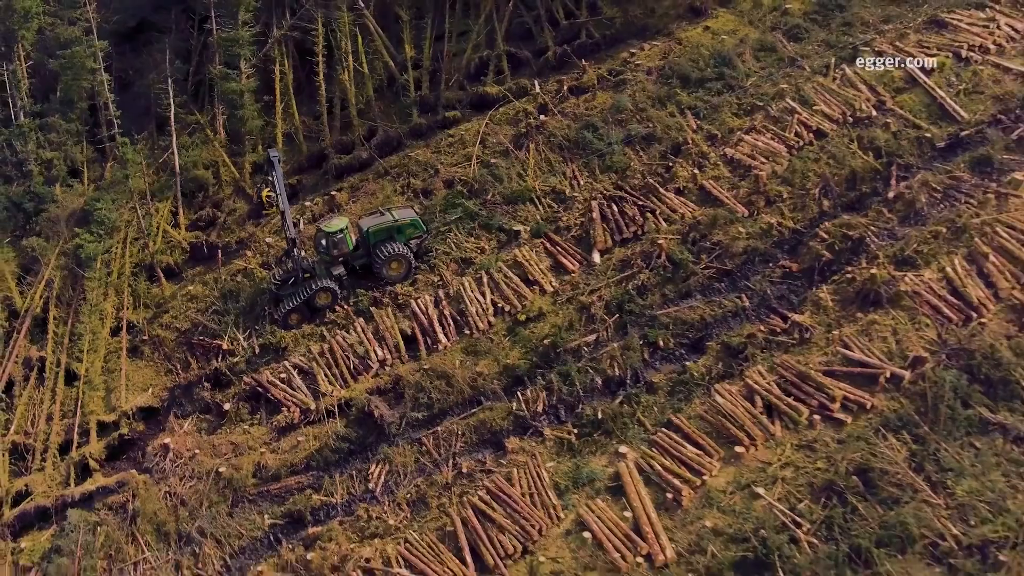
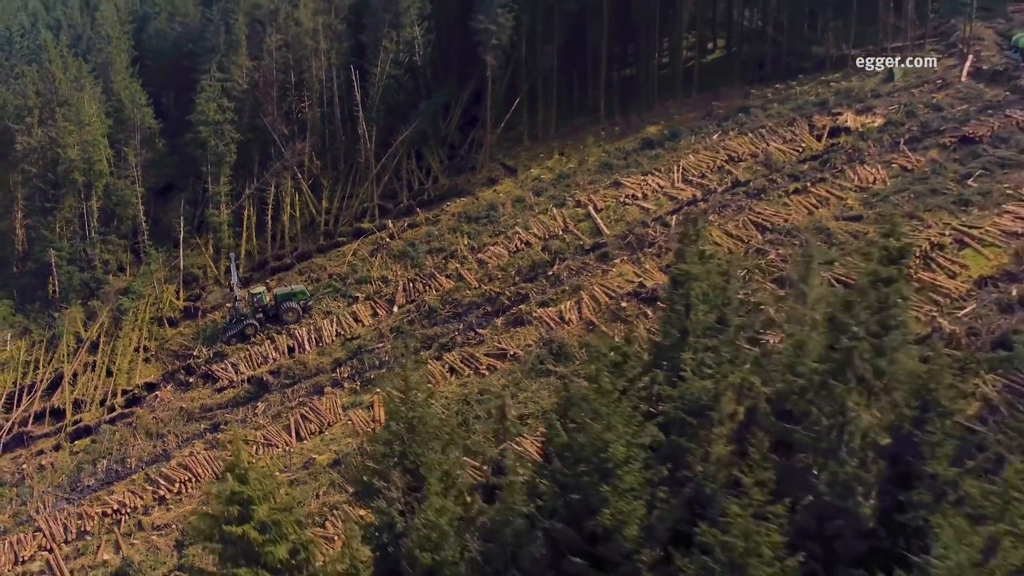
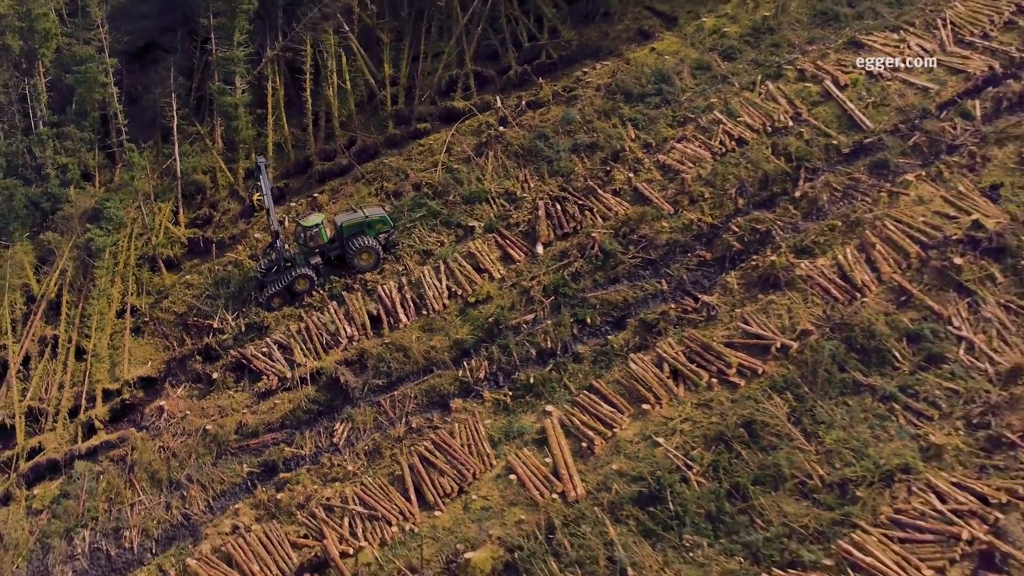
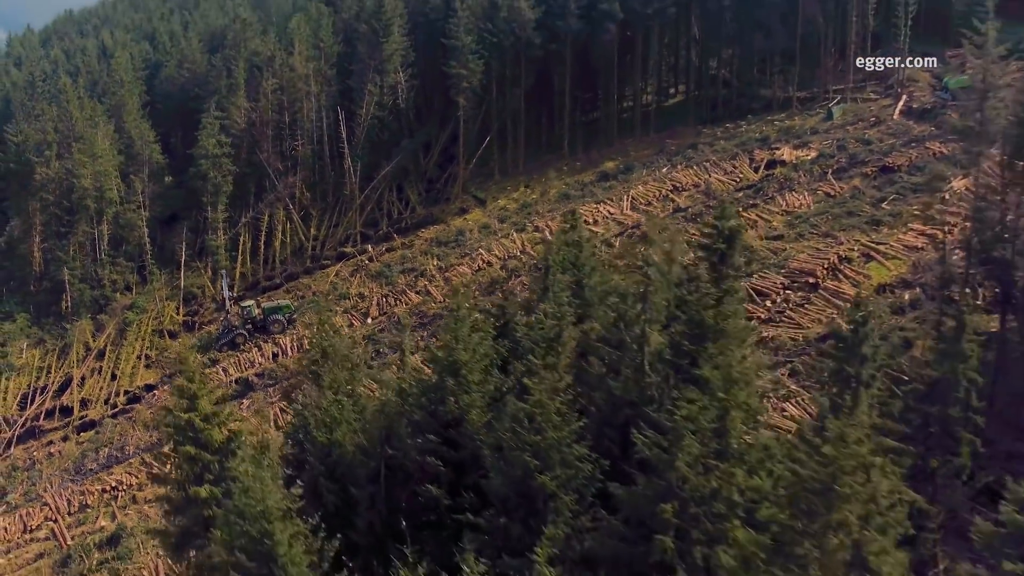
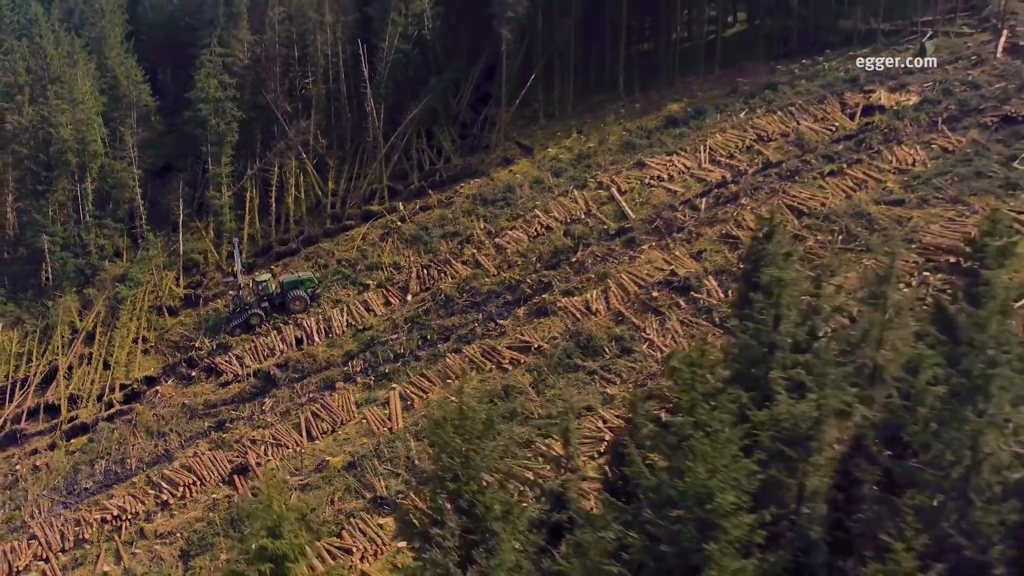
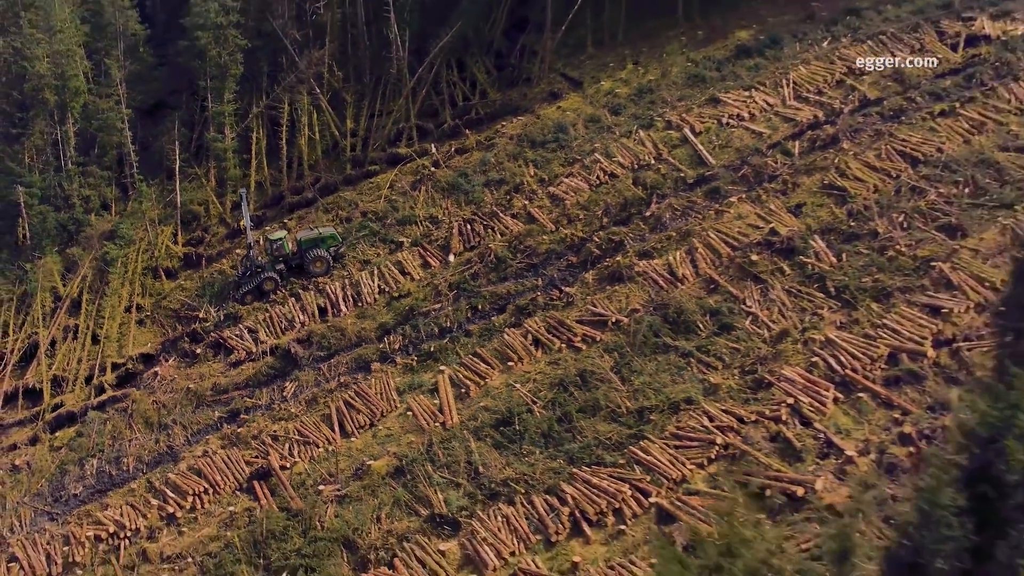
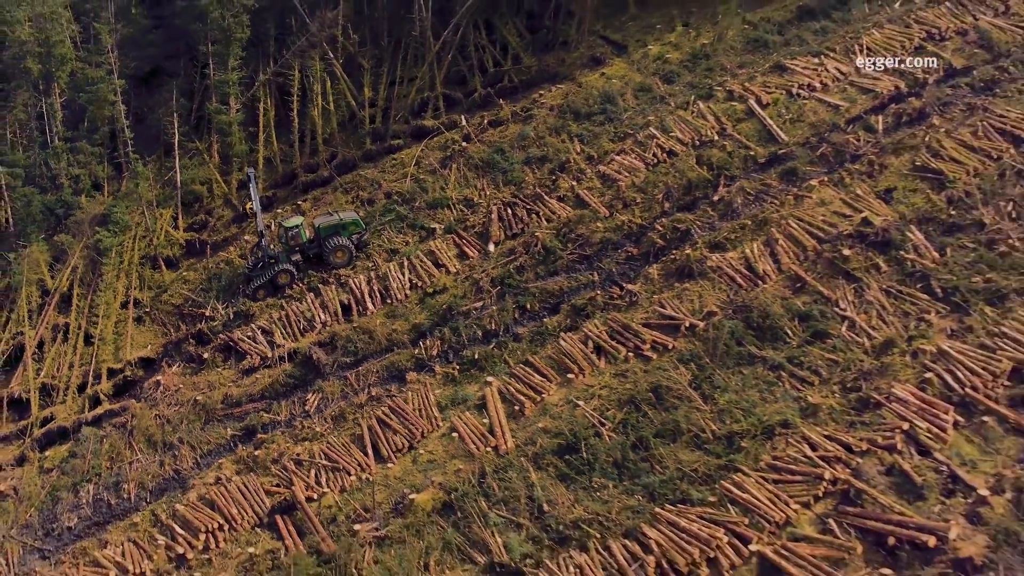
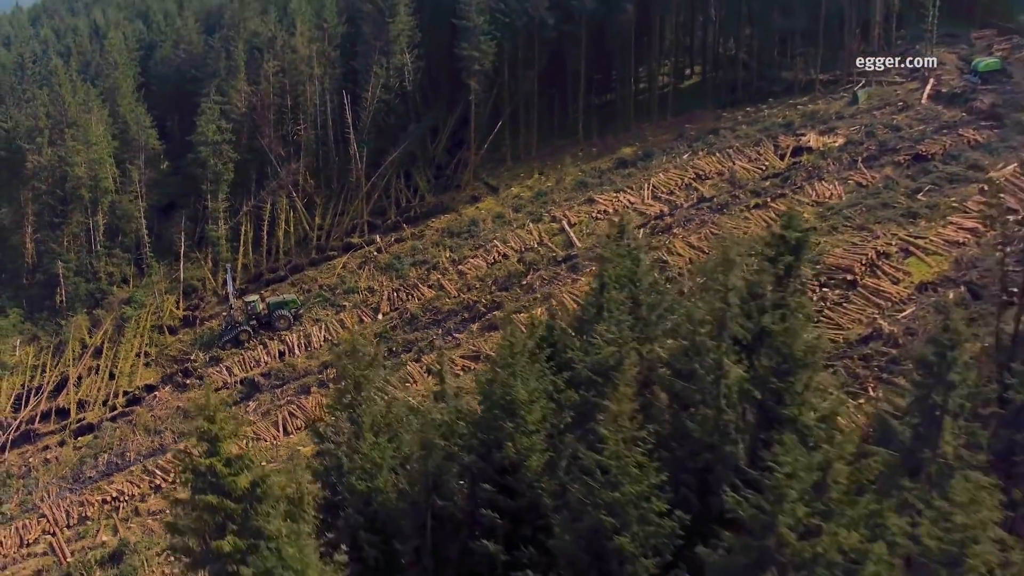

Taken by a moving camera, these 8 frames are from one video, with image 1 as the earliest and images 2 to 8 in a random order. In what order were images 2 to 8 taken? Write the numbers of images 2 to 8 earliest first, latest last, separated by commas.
3, 7, 6, 5, 2, 8, 4
